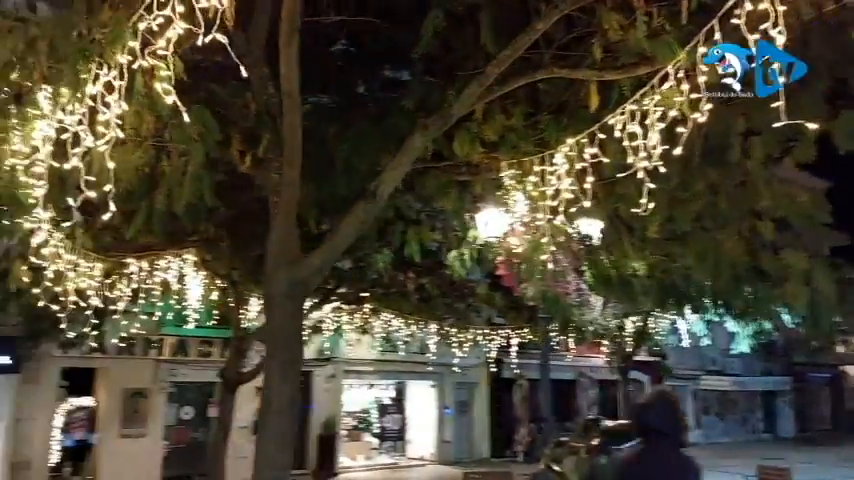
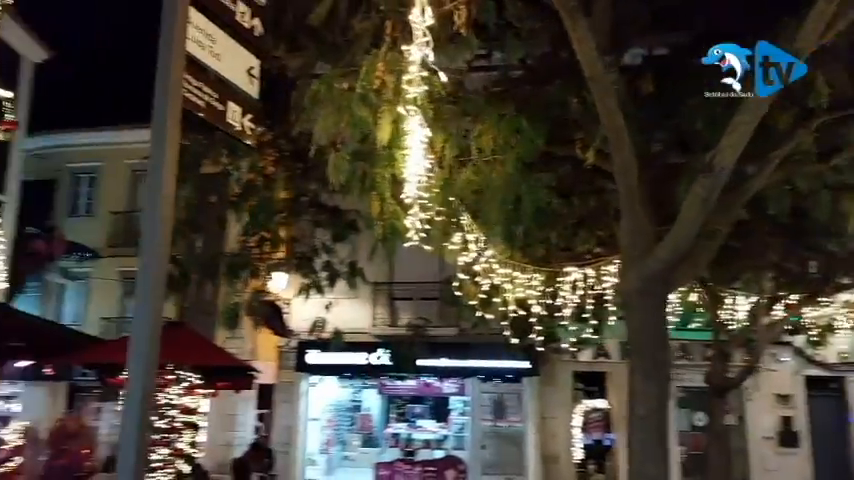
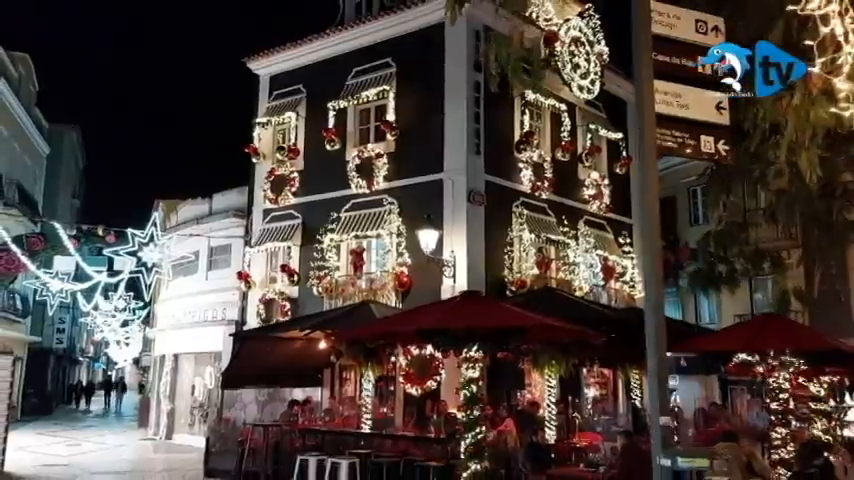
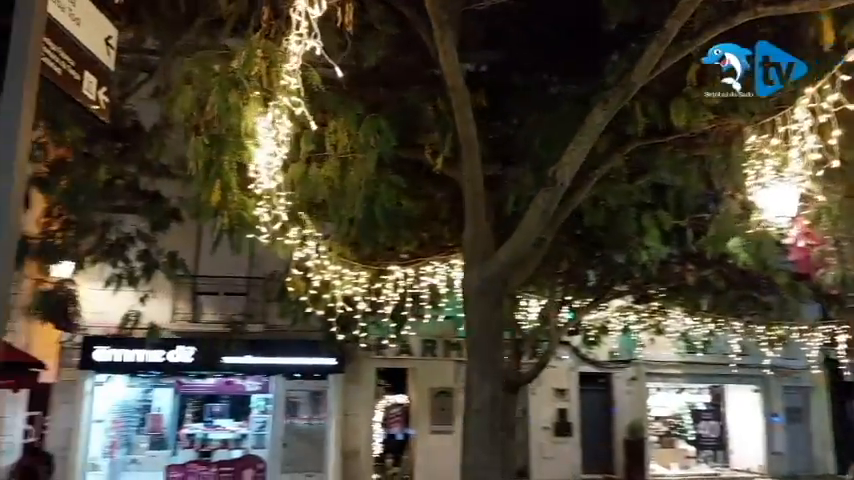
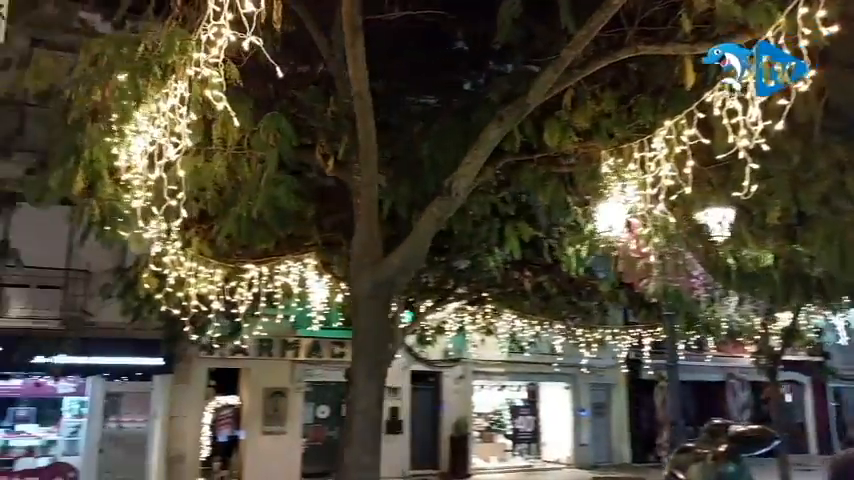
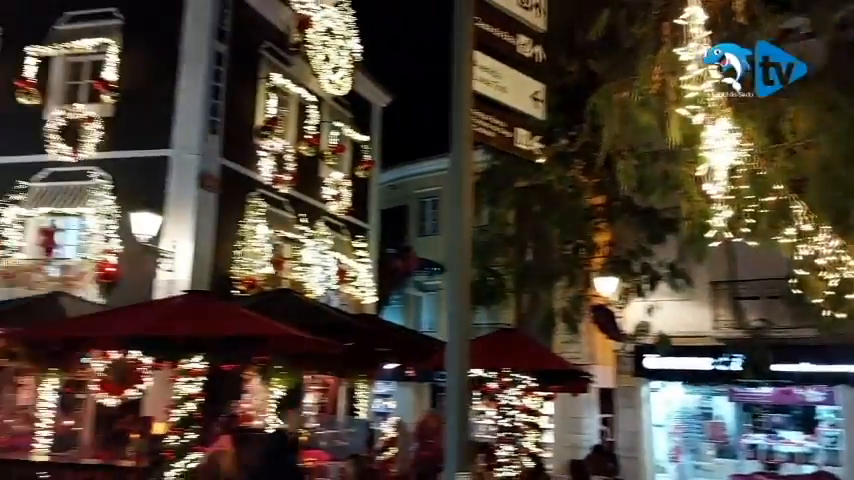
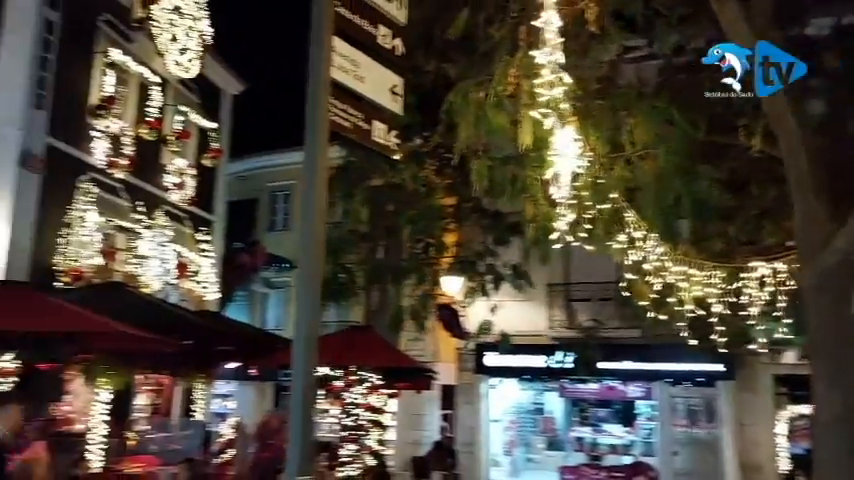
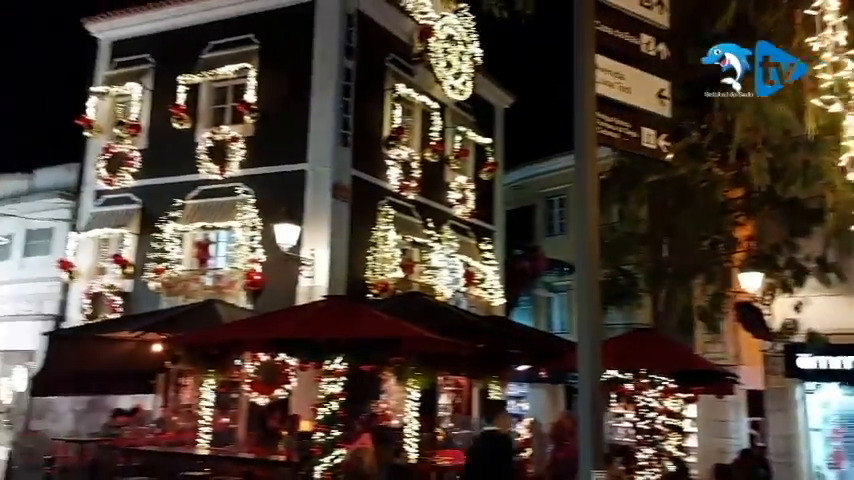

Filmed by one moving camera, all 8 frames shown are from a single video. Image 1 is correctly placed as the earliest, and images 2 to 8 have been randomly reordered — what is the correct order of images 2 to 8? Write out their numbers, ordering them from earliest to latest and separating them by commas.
5, 4, 2, 7, 6, 8, 3
